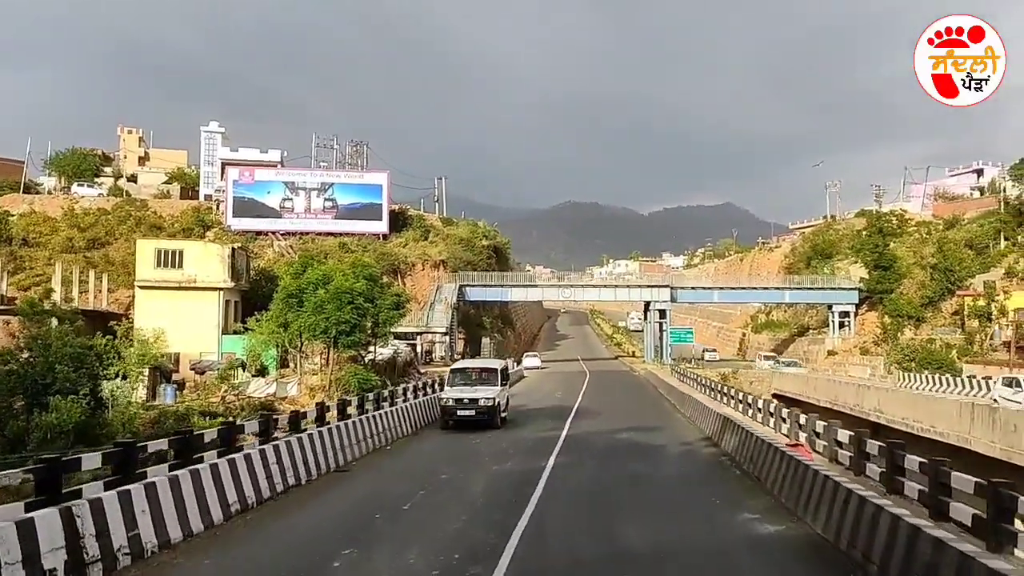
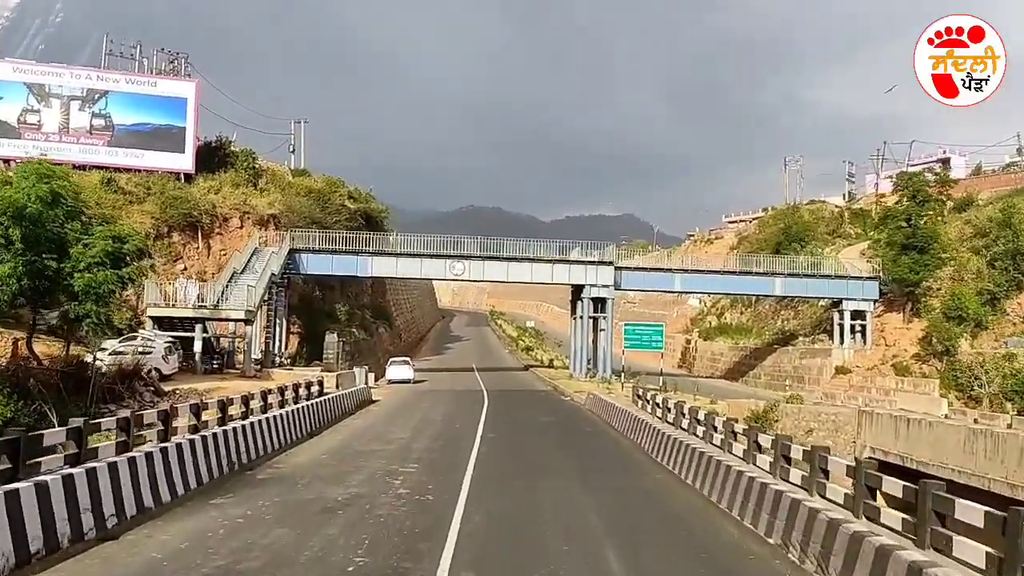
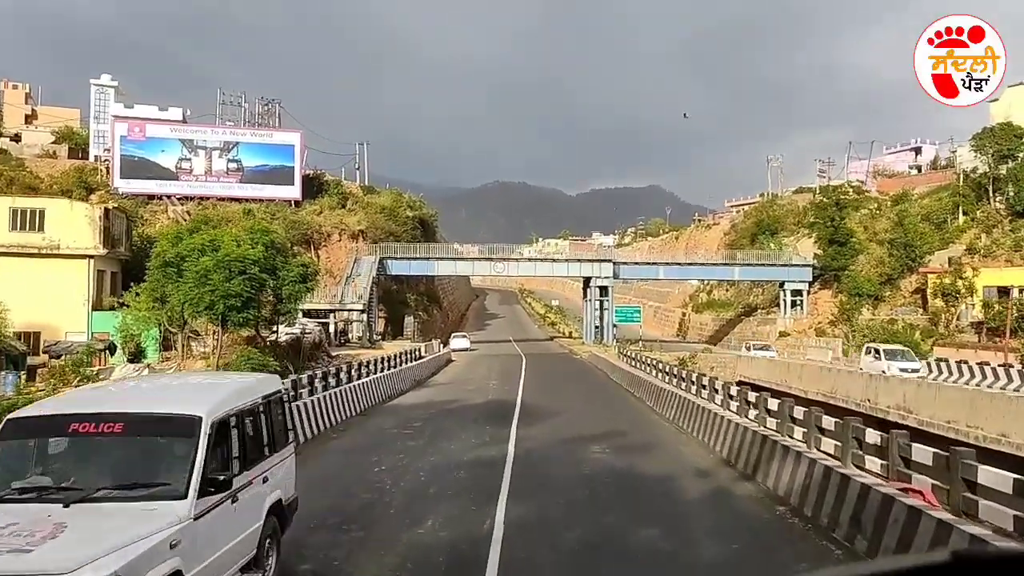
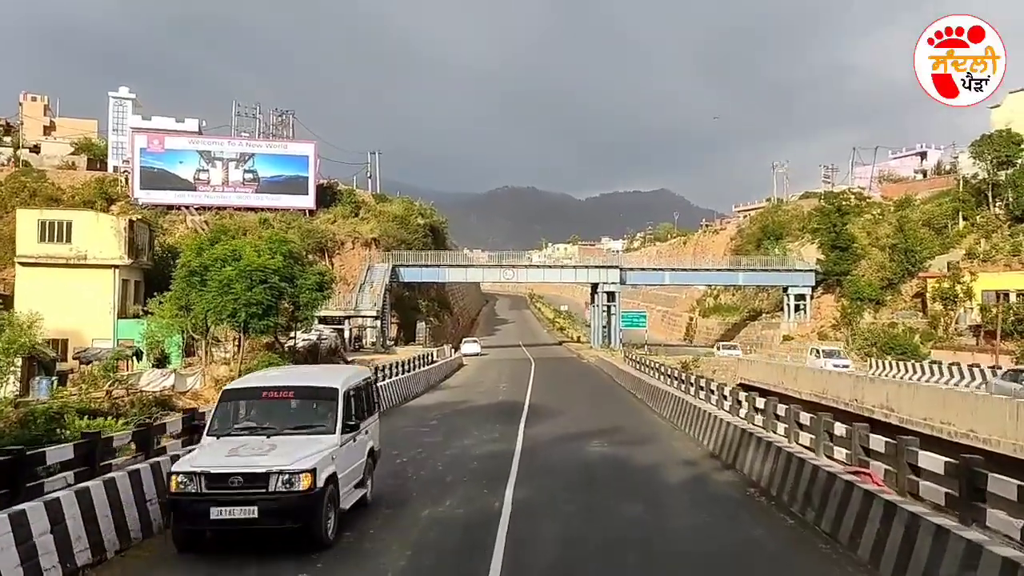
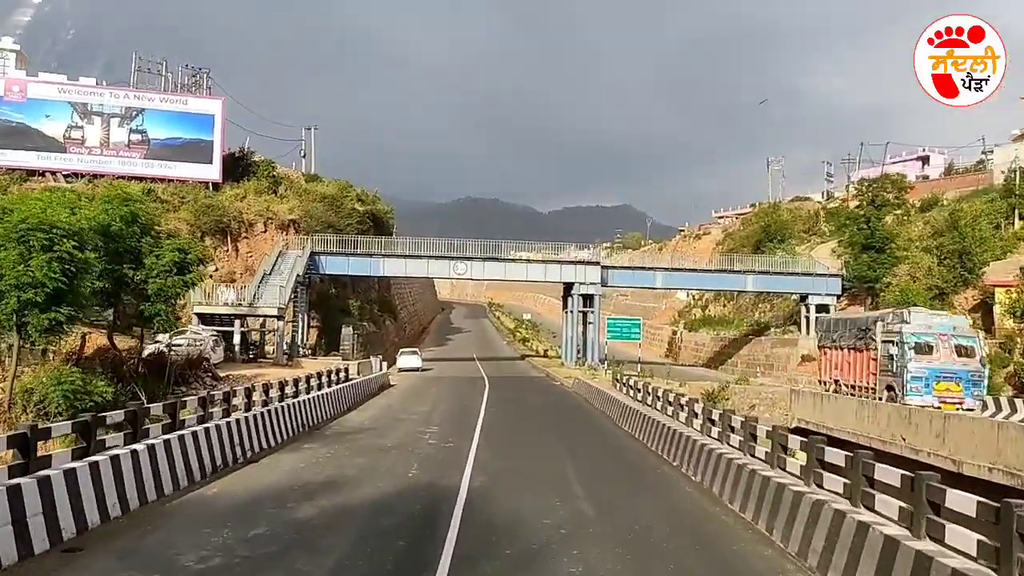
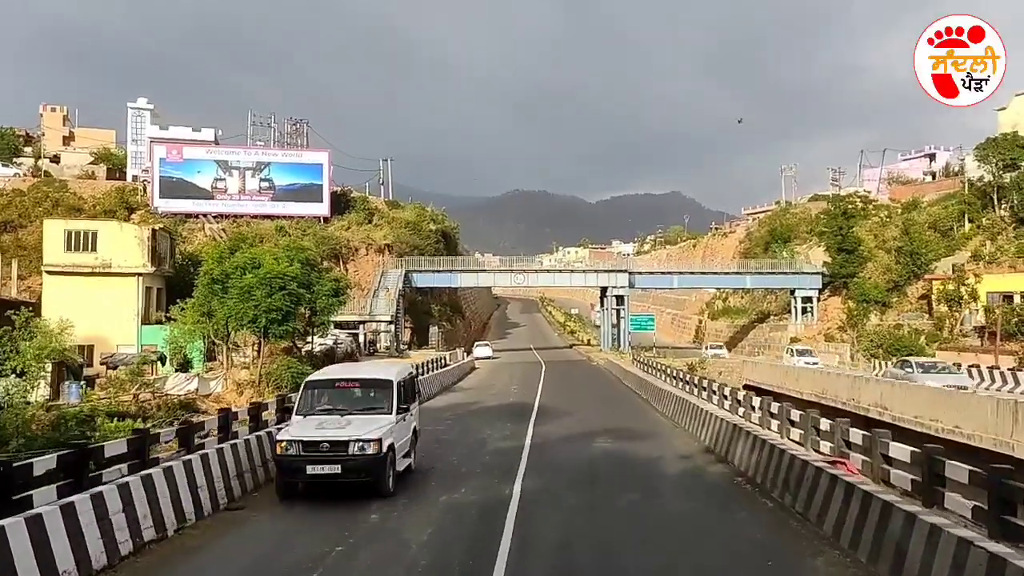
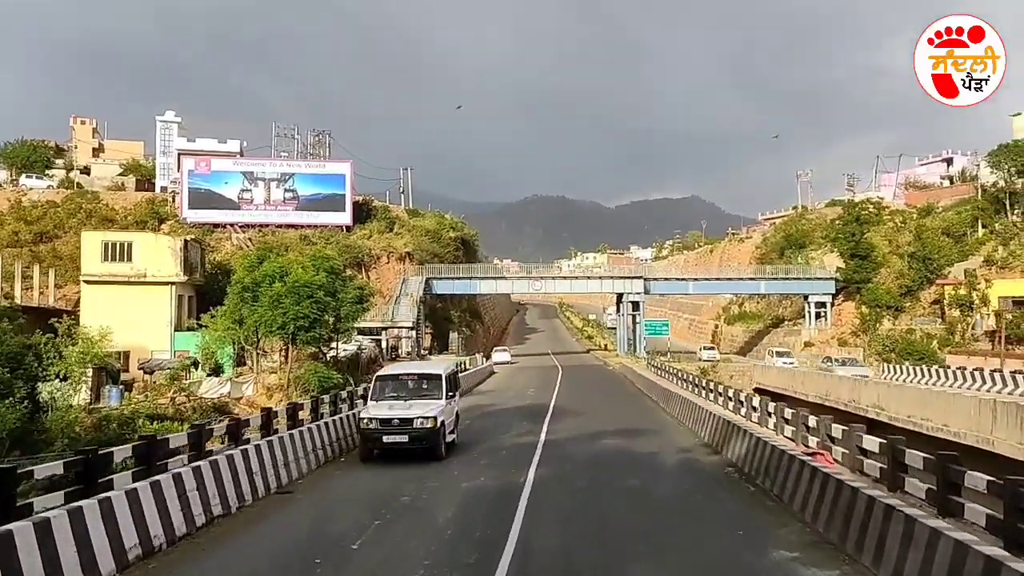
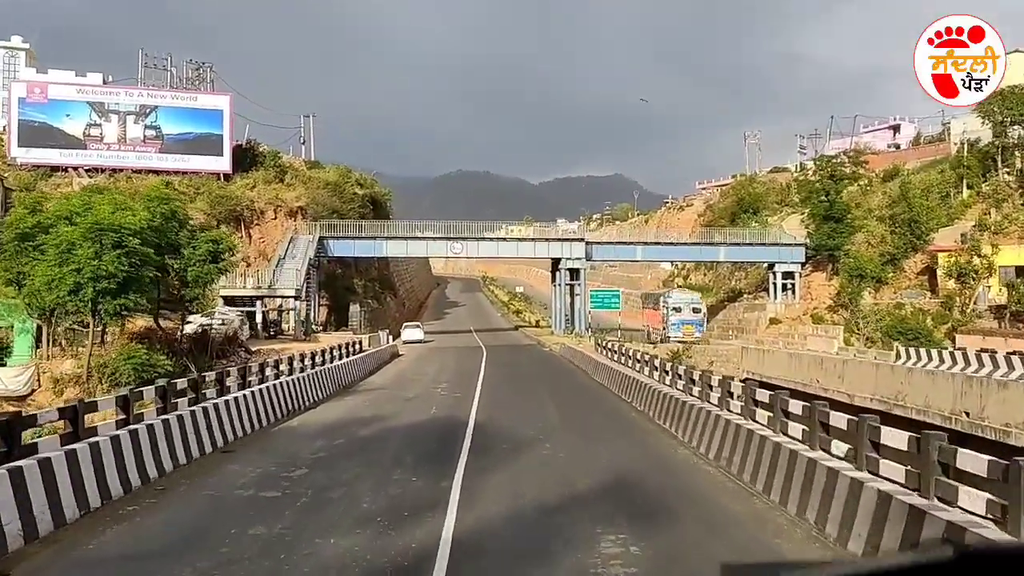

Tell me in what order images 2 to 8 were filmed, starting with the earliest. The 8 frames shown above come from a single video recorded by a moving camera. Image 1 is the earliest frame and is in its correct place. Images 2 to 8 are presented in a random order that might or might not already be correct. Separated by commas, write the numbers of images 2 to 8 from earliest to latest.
7, 6, 4, 3, 8, 5, 2
